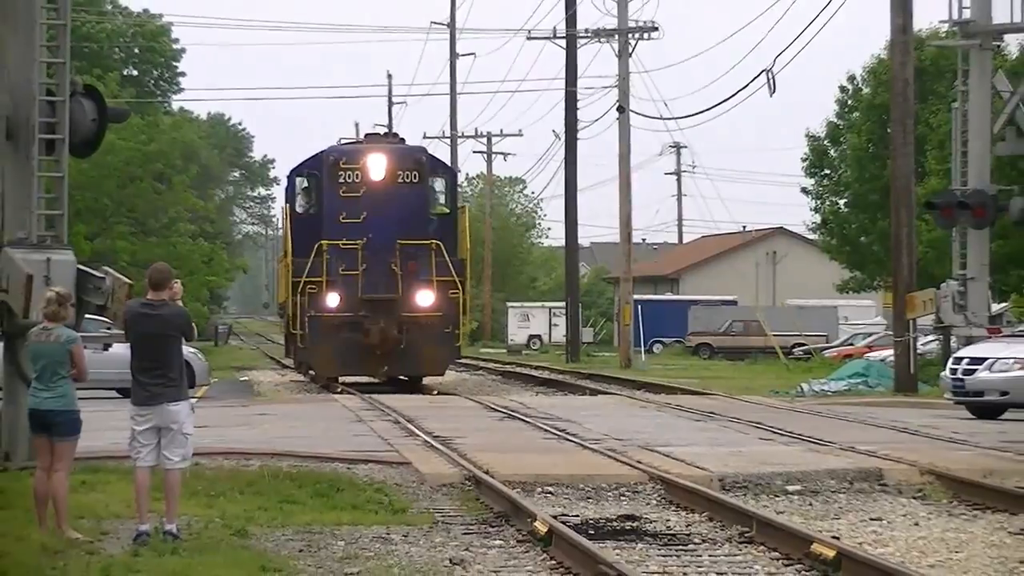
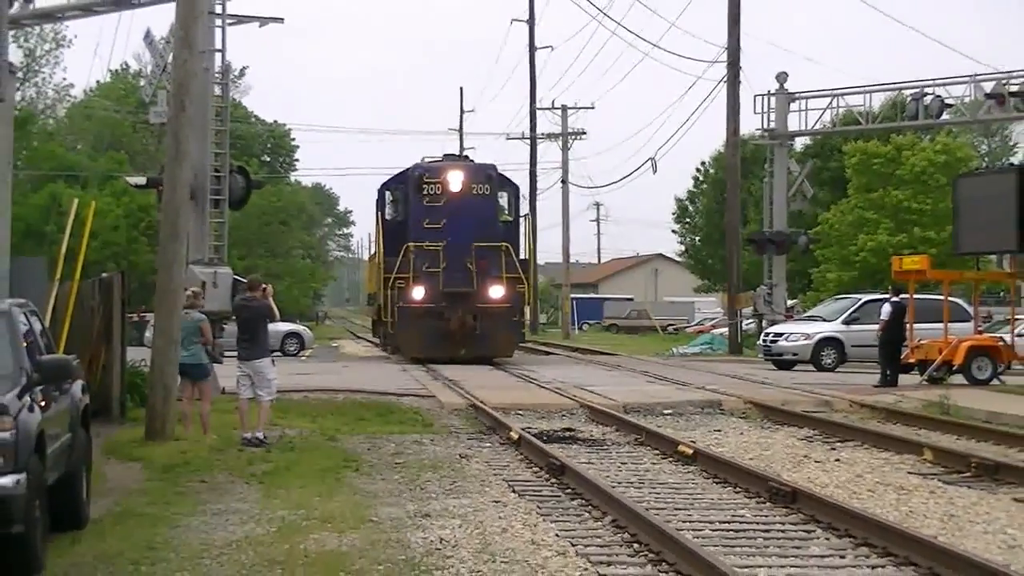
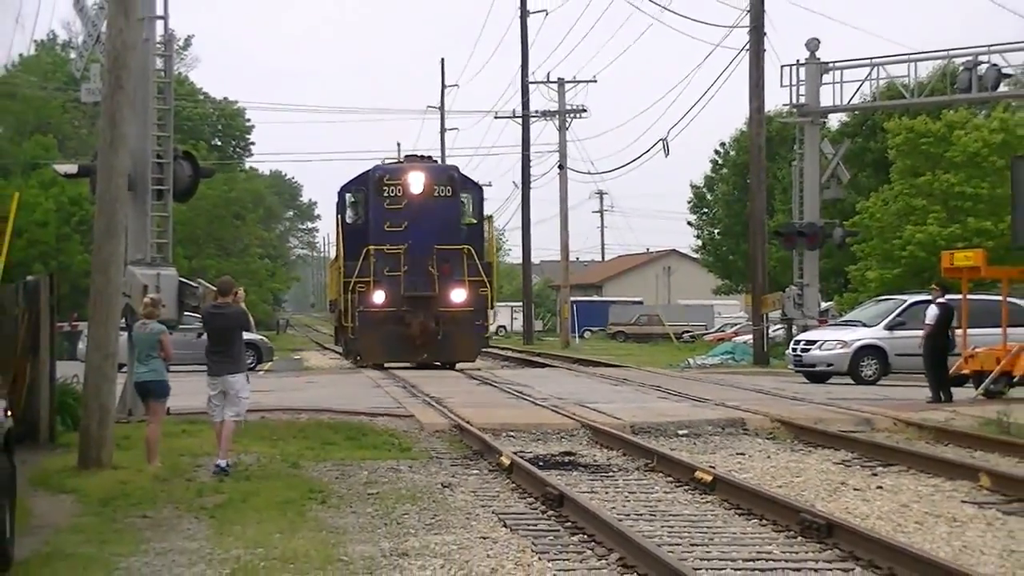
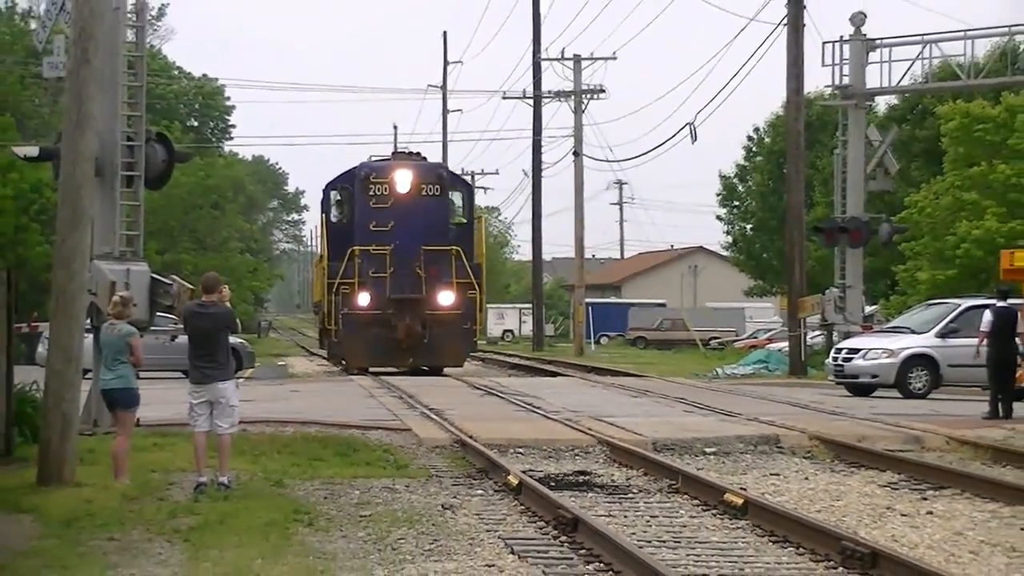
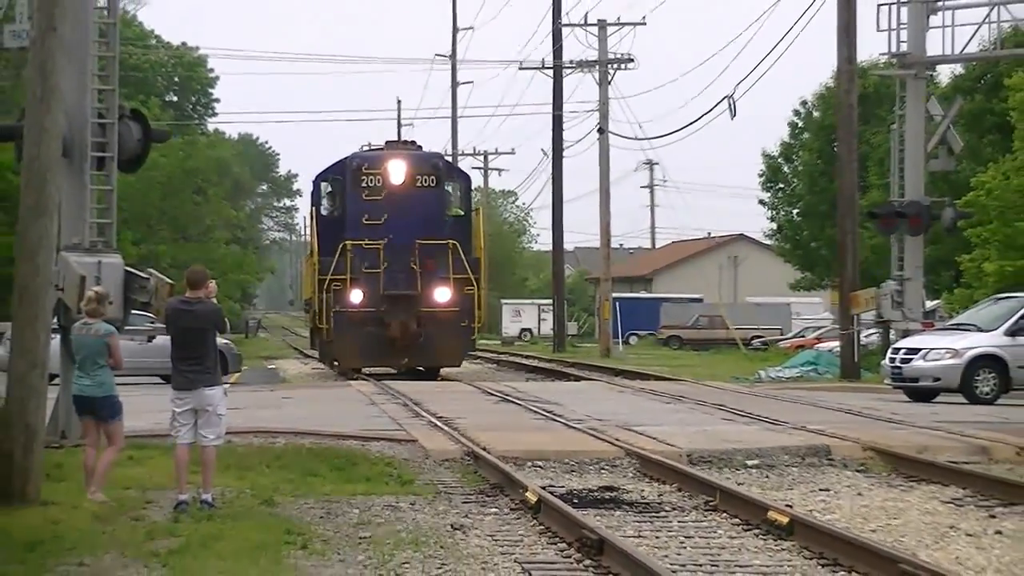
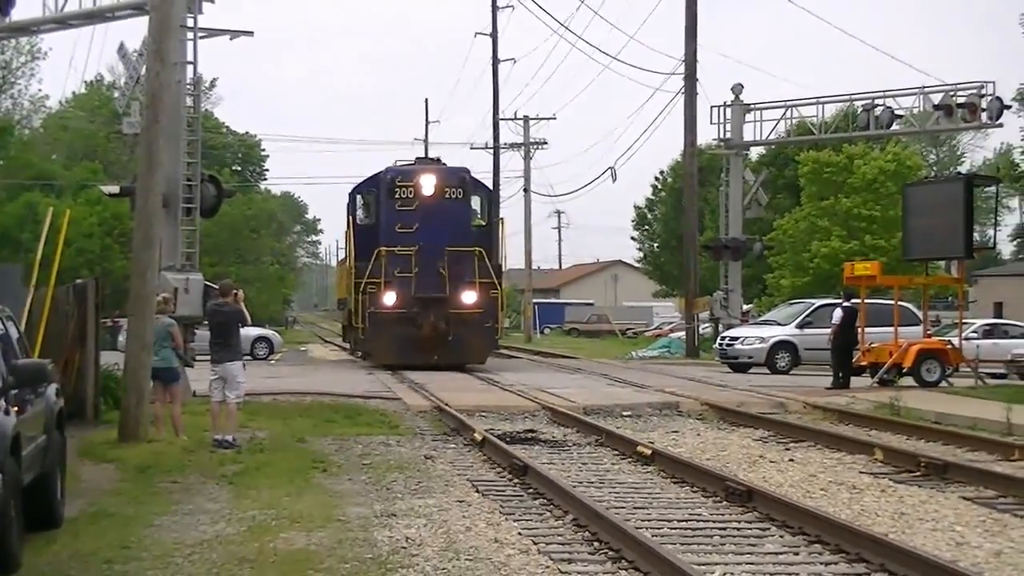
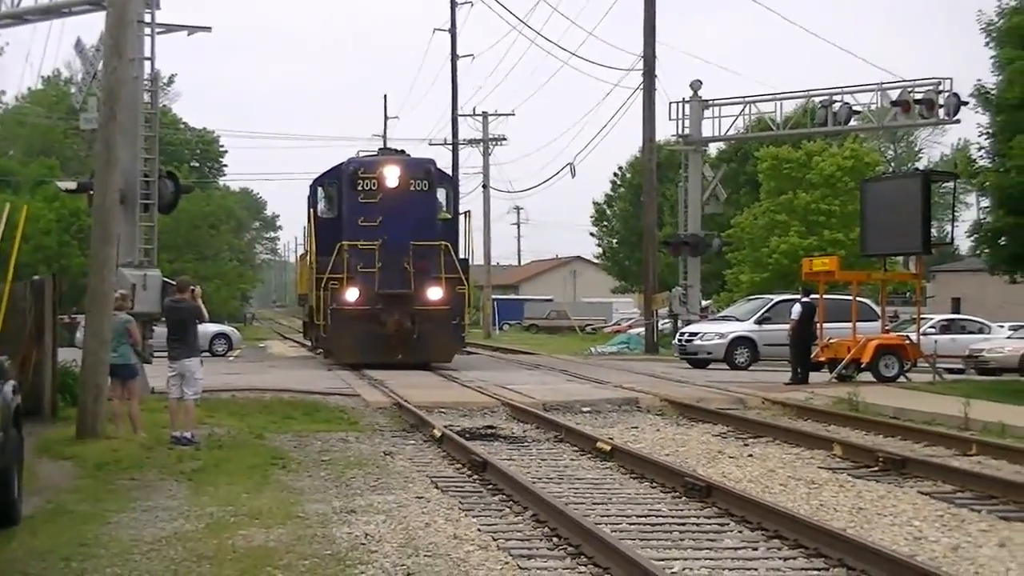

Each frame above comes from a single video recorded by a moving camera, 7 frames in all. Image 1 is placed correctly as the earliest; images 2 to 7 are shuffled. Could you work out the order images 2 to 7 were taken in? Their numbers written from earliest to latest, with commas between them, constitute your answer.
5, 4, 3, 2, 6, 7
